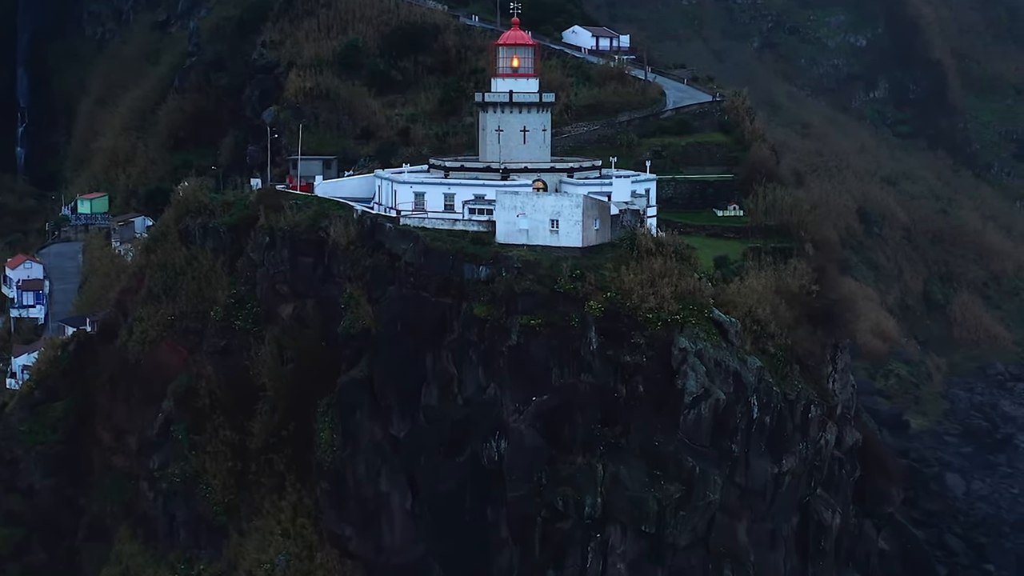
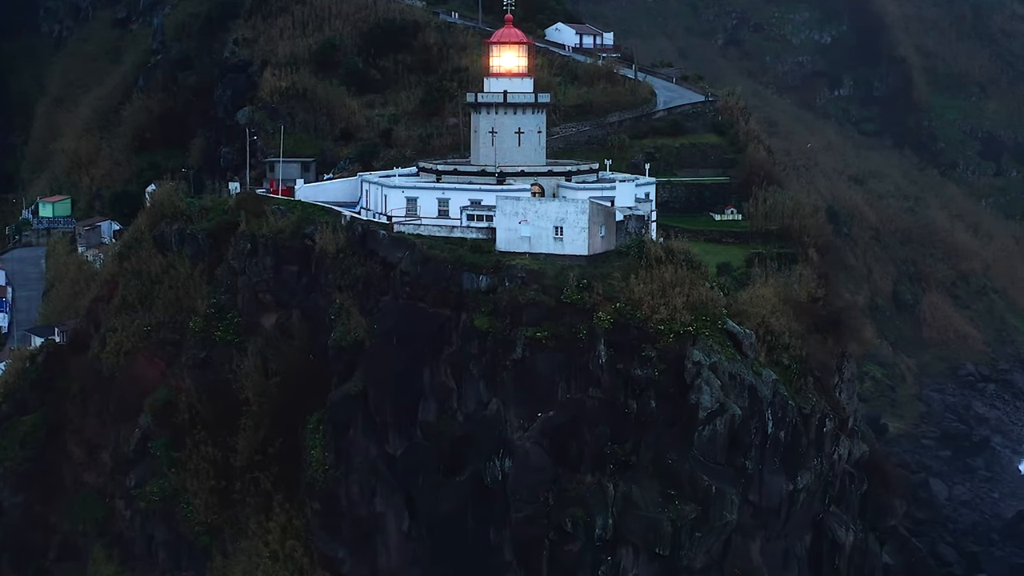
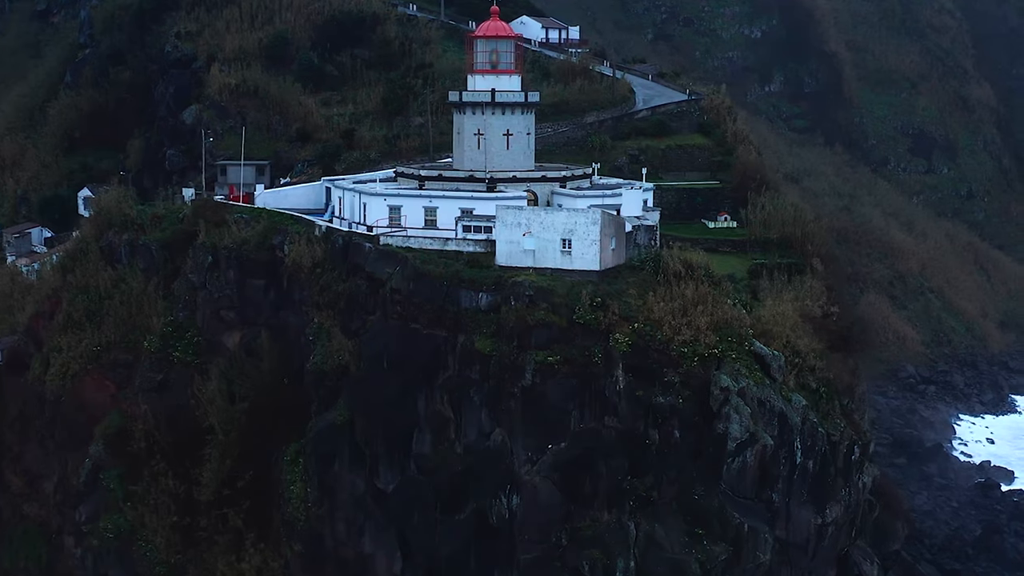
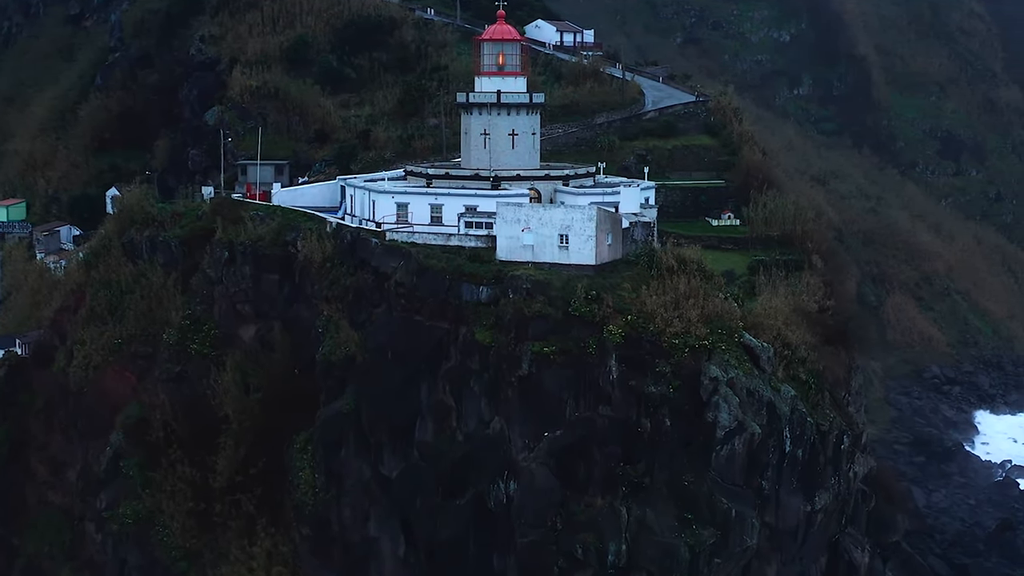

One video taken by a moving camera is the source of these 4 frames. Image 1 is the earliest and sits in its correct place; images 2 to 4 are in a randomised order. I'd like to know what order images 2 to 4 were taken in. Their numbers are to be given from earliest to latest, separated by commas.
2, 4, 3
